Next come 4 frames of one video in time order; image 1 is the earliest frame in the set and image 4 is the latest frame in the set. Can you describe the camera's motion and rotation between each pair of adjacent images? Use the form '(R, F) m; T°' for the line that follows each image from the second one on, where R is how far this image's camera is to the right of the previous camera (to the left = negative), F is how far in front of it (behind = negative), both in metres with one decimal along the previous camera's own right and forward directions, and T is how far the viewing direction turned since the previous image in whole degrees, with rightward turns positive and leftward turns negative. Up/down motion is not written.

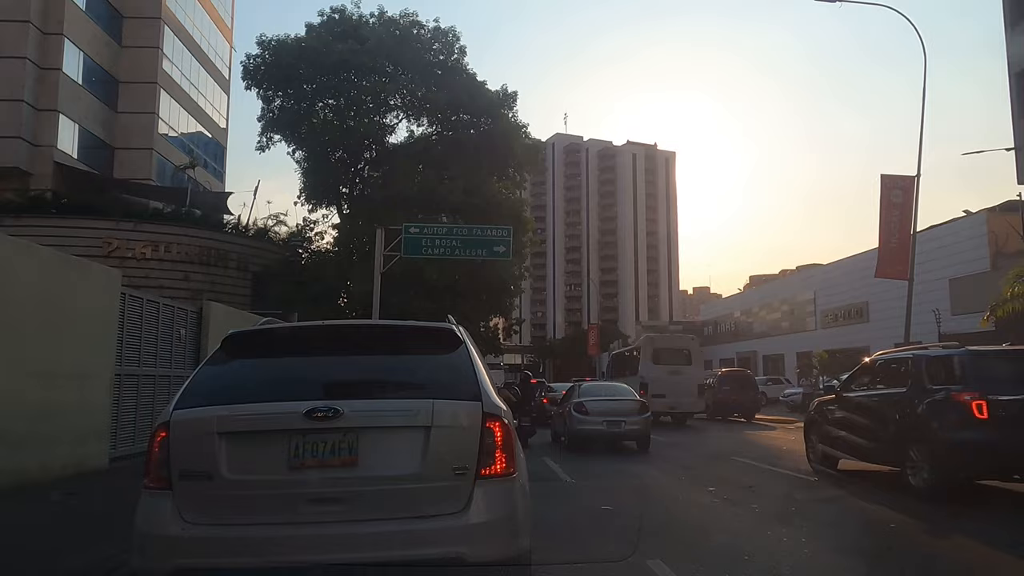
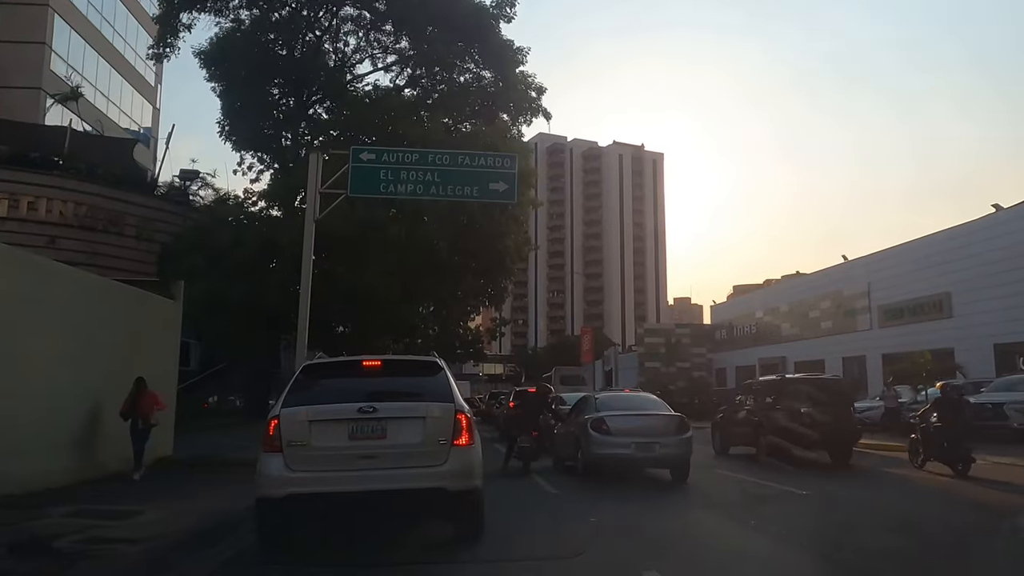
(-0.3, +4.8) m; +2°
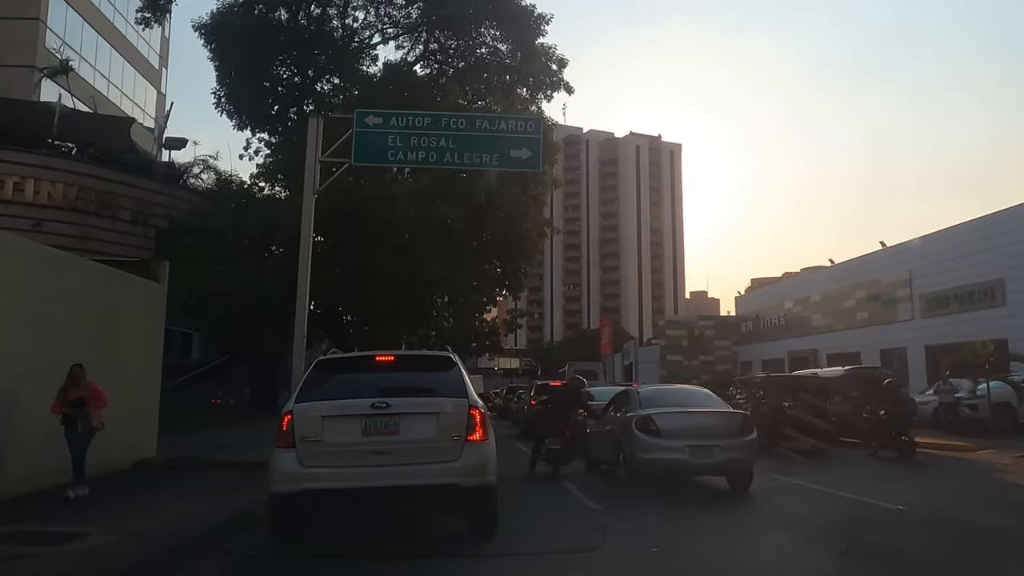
(-0.1, +1.0) m; -1°
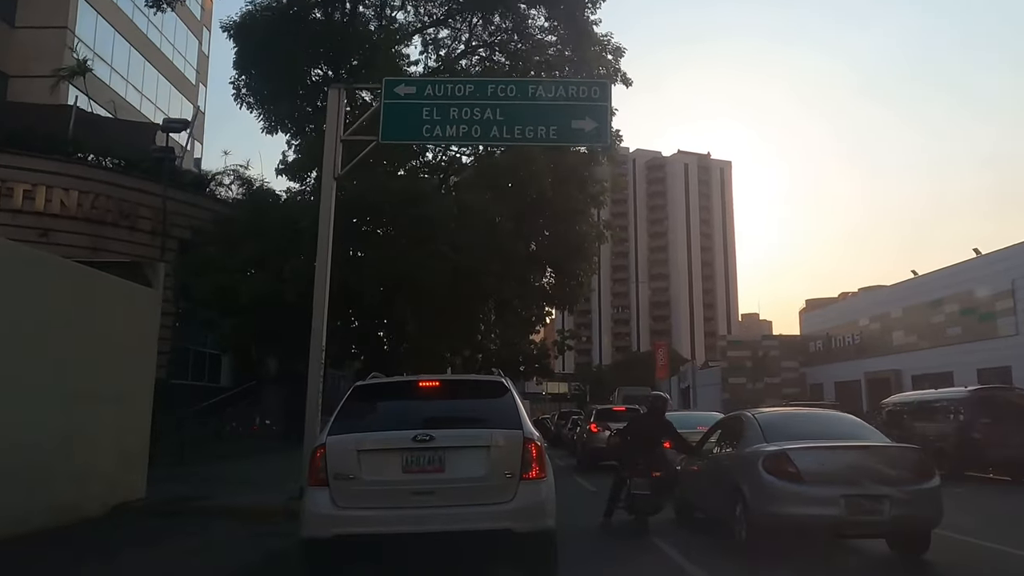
(-0.2, +1.5) m; -3°
